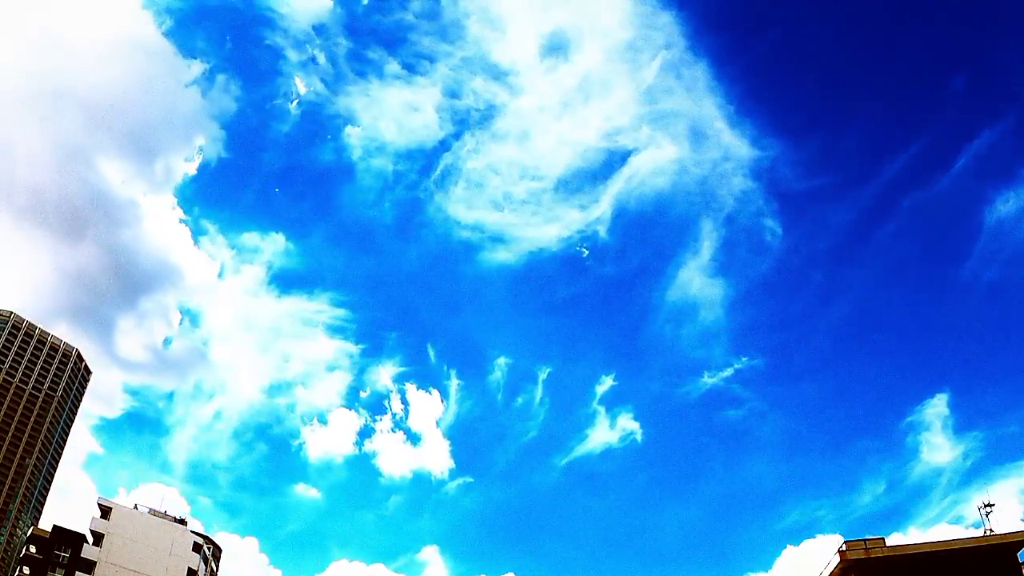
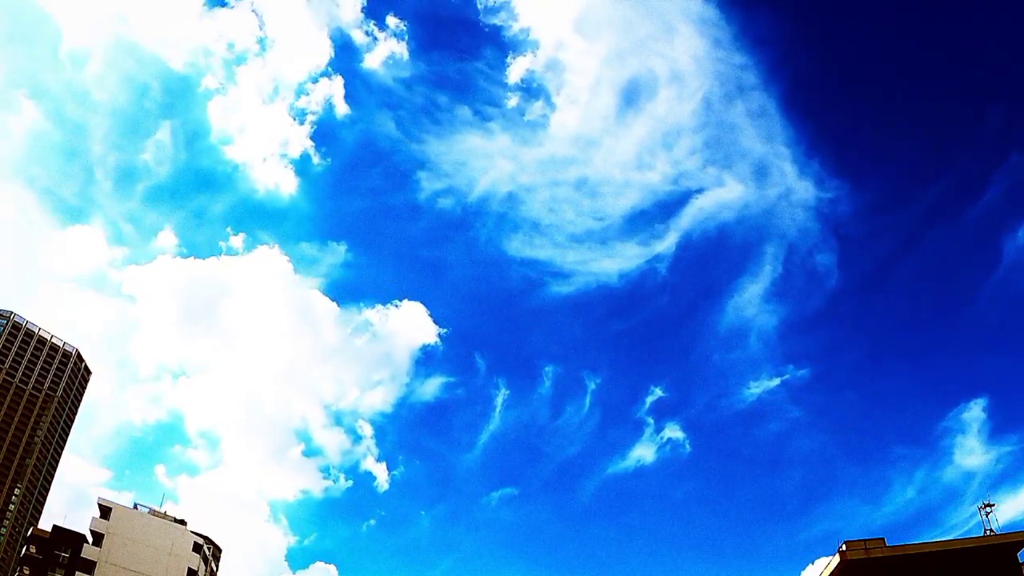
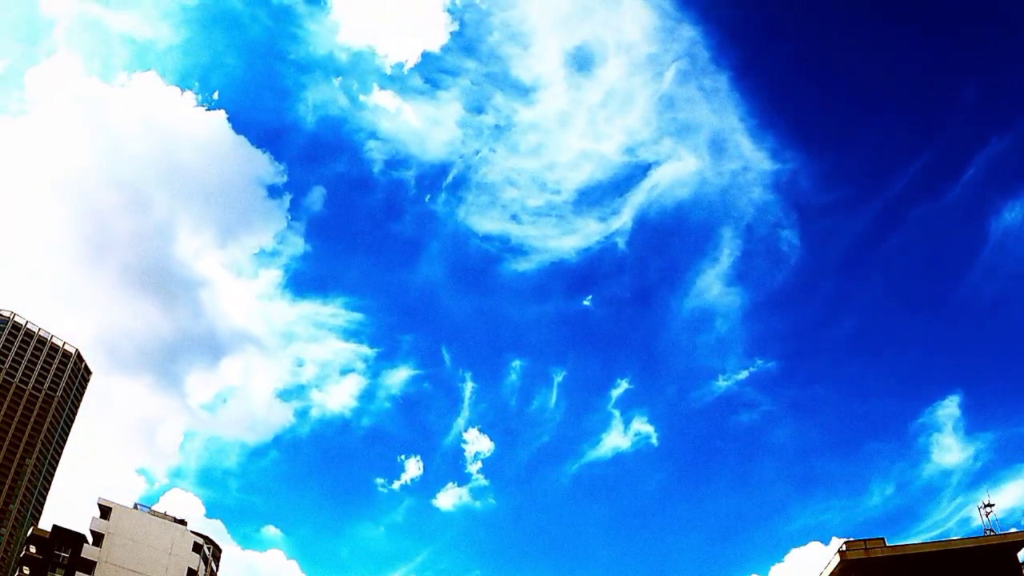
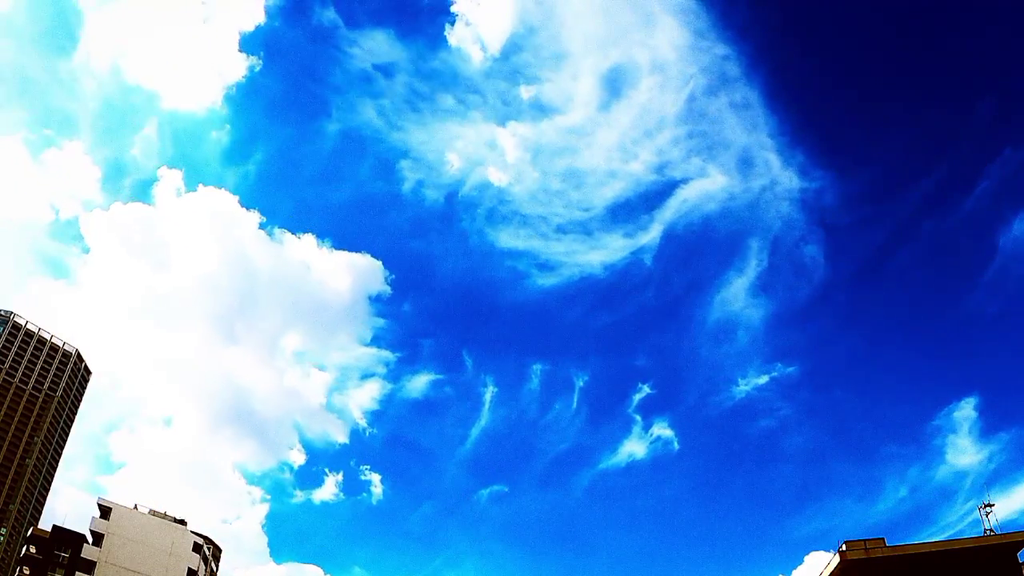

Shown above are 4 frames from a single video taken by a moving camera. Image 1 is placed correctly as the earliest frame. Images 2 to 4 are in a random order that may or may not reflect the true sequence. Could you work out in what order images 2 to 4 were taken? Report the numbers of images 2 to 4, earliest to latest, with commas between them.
3, 4, 2
